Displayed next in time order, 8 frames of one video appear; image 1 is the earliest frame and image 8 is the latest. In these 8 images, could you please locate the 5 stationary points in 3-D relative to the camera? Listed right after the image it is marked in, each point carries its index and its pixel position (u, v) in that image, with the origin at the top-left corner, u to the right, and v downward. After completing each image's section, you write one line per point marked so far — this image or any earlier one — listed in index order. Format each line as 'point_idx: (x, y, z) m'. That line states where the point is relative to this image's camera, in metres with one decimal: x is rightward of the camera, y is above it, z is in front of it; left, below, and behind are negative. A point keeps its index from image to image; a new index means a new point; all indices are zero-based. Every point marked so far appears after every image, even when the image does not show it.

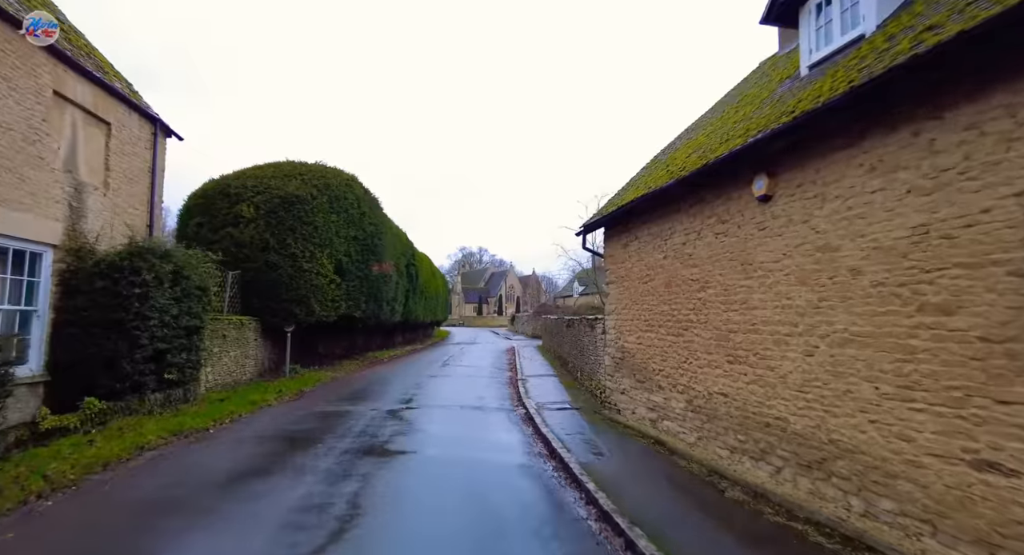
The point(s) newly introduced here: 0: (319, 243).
0: (-5.9, +1.1, +13.6) m
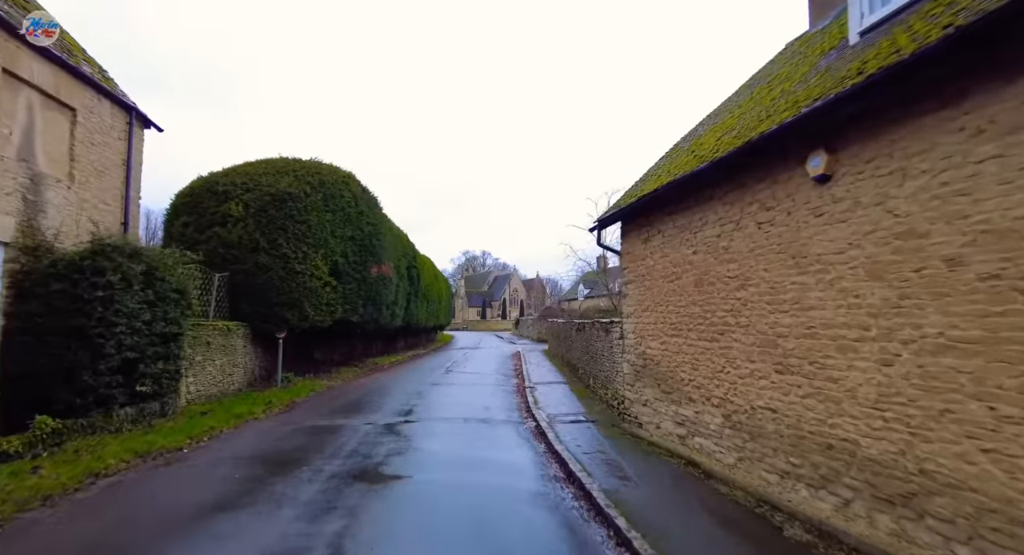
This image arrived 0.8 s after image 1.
0: (-5.7, +1.0, +12.8) m
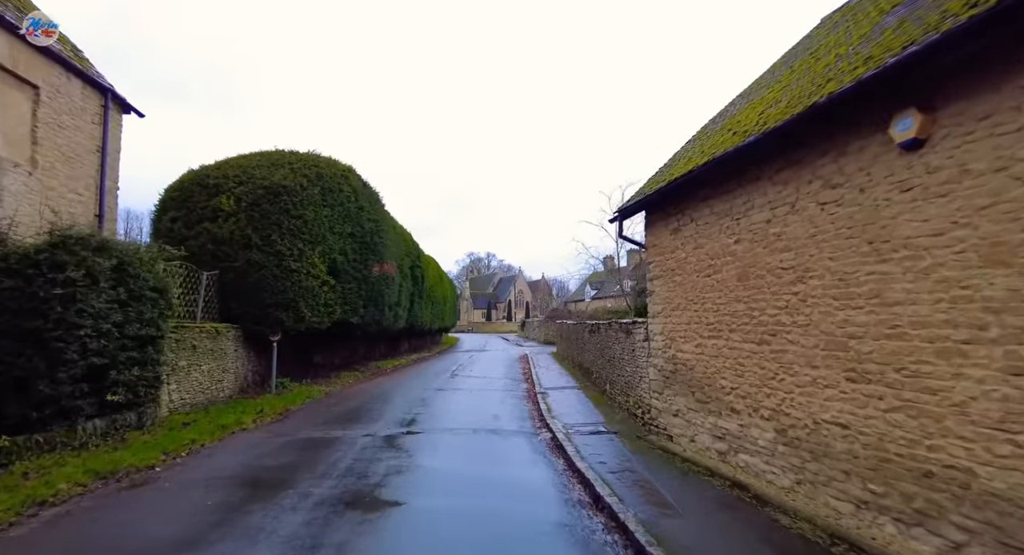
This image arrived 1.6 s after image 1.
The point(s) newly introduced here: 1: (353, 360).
0: (-5.4, +1.0, +12.0) m
1: (-6.4, -3.4, +18.1) m
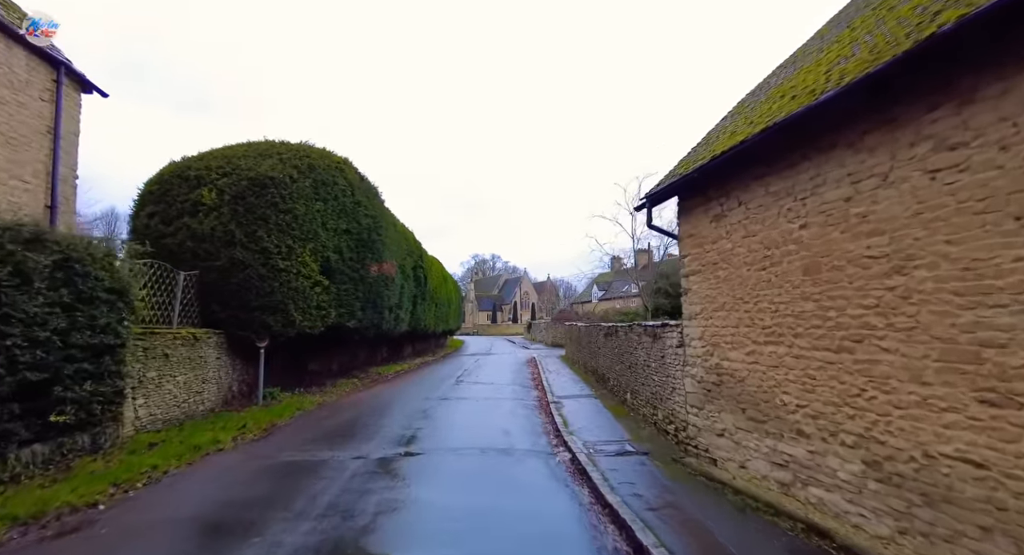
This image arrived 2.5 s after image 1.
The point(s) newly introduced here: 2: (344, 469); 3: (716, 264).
0: (-5.2, +1.0, +11.0) m
1: (-6.1, -3.4, +17.1) m
2: (-2.5, -2.8, +6.5) m
3: (+2.8, +0.2, +6.2) m
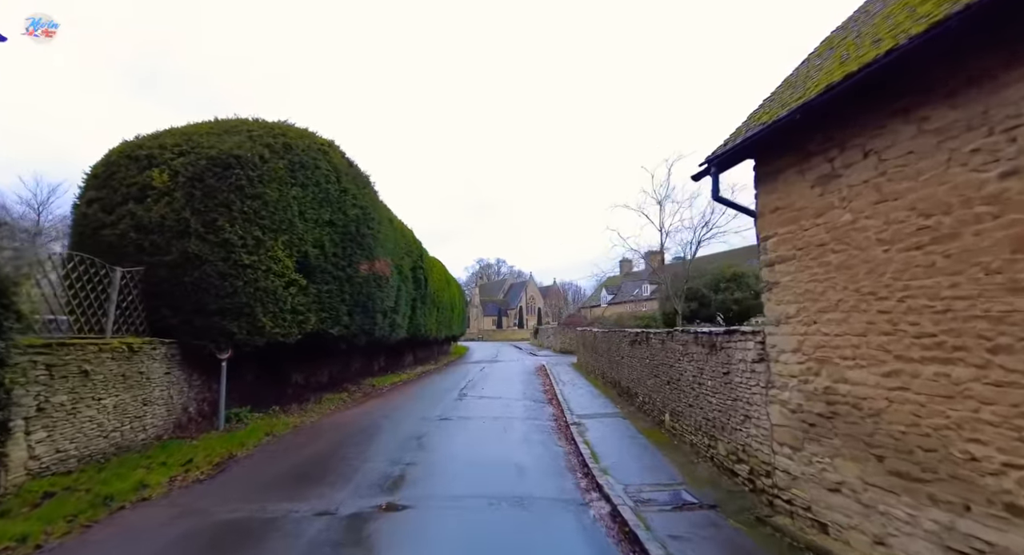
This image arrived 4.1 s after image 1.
0: (-5.0, +1.0, +9.2) m
1: (-5.8, -3.4, +15.3) m
2: (-2.3, -2.7, +4.7) m
3: (+3.0, +0.3, +4.3) m
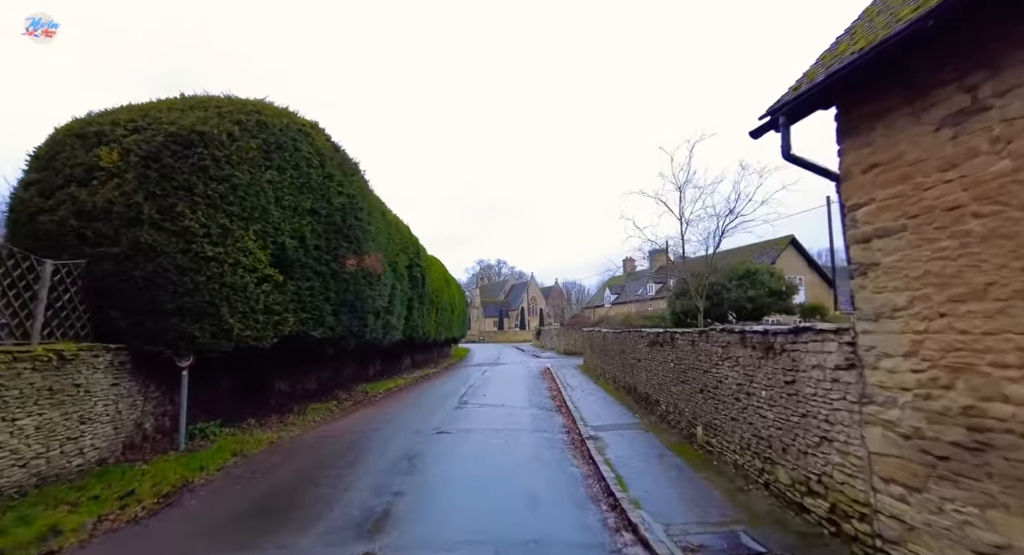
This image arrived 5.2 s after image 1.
0: (-4.9, +1.1, +8.0) m
1: (-5.6, -3.4, +14.1) m
2: (-2.1, -2.6, +3.5) m
3: (+3.1, +0.5, +3.1) m
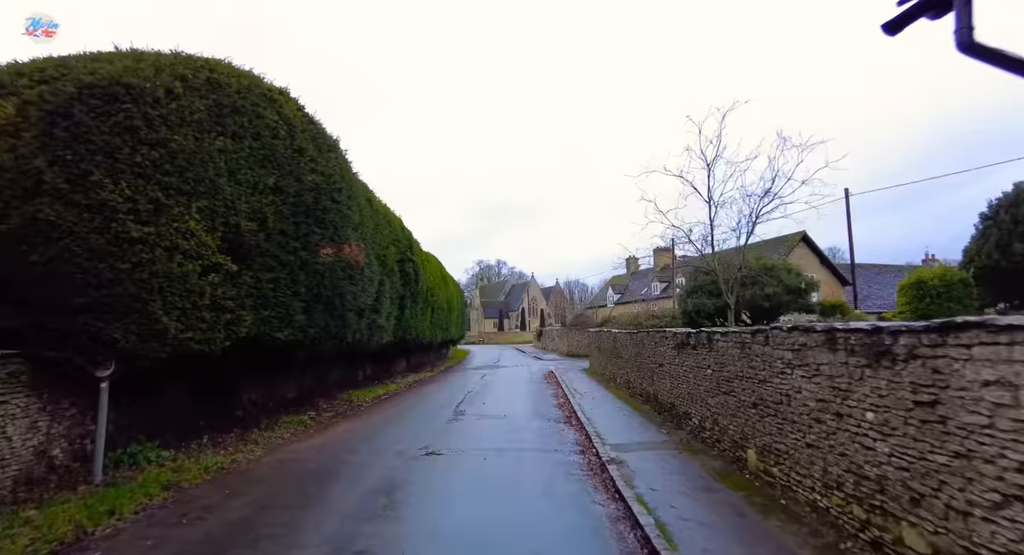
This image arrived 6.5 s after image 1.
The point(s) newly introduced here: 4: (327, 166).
0: (-4.8, +1.3, +6.5) m
1: (-5.6, -3.2, +12.5) m
2: (-2.1, -2.4, +2.0) m
3: (+3.2, +0.7, +1.6) m
4: (-4.0, +2.4, +9.8) m
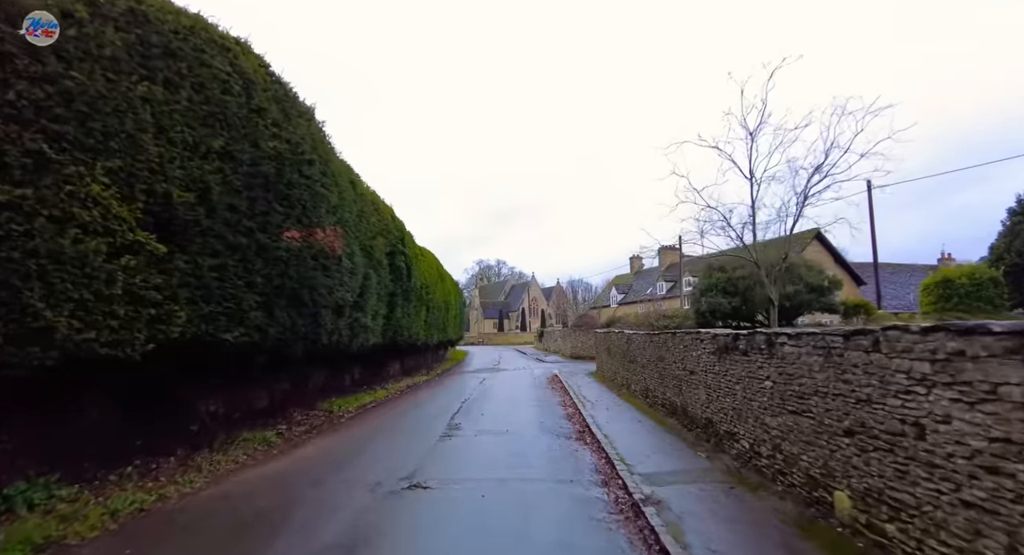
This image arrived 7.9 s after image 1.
0: (-4.7, +1.5, +4.9) m
1: (-5.5, -3.0, +10.9) m
2: (-2.0, -2.2, +0.3) m
3: (+3.2, +0.9, -0.1) m
4: (-3.9, +2.6, +8.2) m
